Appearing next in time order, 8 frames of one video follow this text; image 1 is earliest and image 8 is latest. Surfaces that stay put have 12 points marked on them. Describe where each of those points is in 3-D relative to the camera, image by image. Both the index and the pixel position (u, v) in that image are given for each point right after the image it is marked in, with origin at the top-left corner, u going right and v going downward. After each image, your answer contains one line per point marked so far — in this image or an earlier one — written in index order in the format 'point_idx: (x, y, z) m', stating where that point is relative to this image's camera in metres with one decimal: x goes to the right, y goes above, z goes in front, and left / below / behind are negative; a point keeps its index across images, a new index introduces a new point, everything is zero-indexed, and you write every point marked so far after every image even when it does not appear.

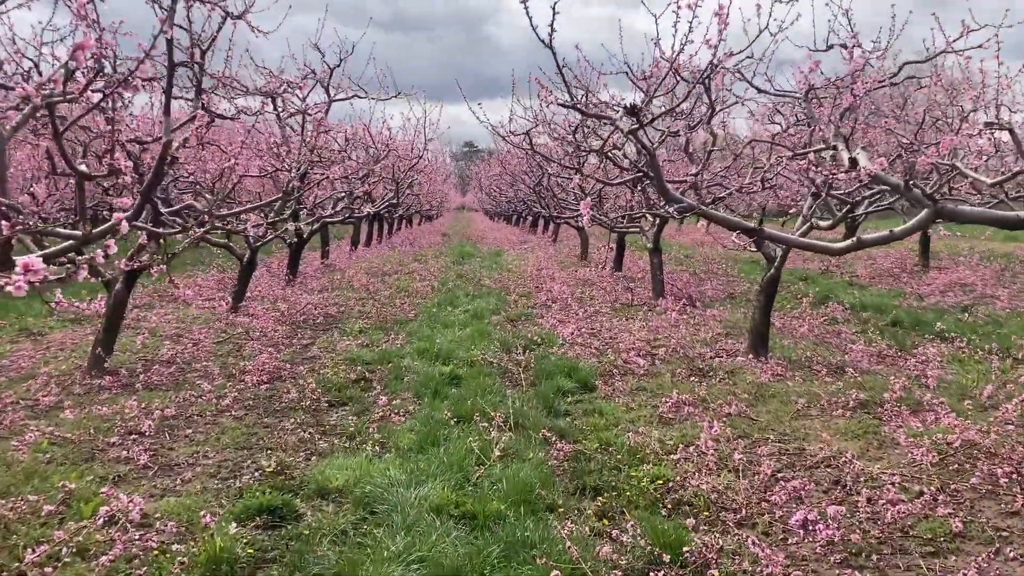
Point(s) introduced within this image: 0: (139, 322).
0: (-4.4, -0.4, +10.4) m
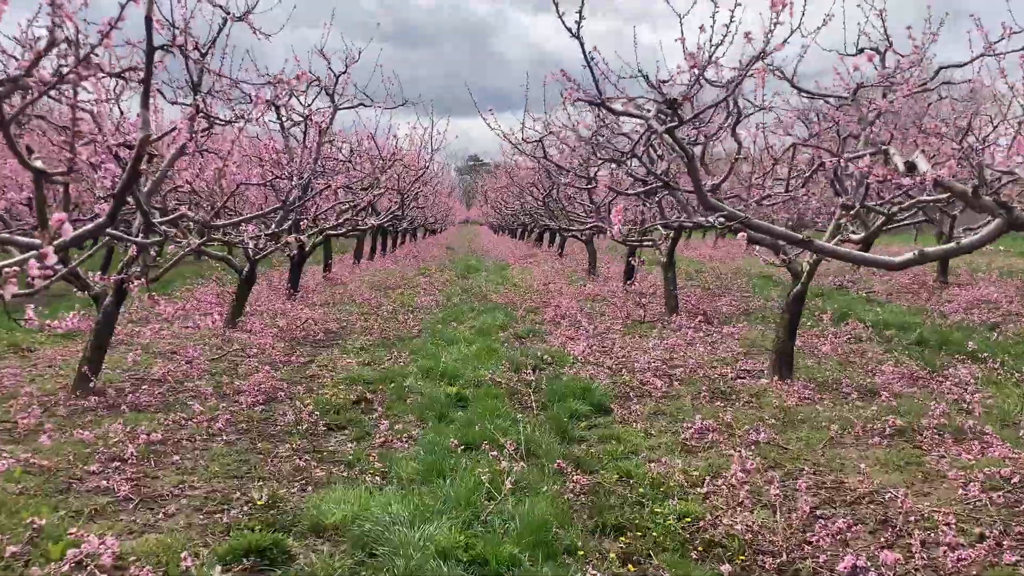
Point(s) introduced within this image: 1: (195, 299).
0: (-4.3, -0.6, +10.0) m
1: (-4.6, -0.2, +13.0) m
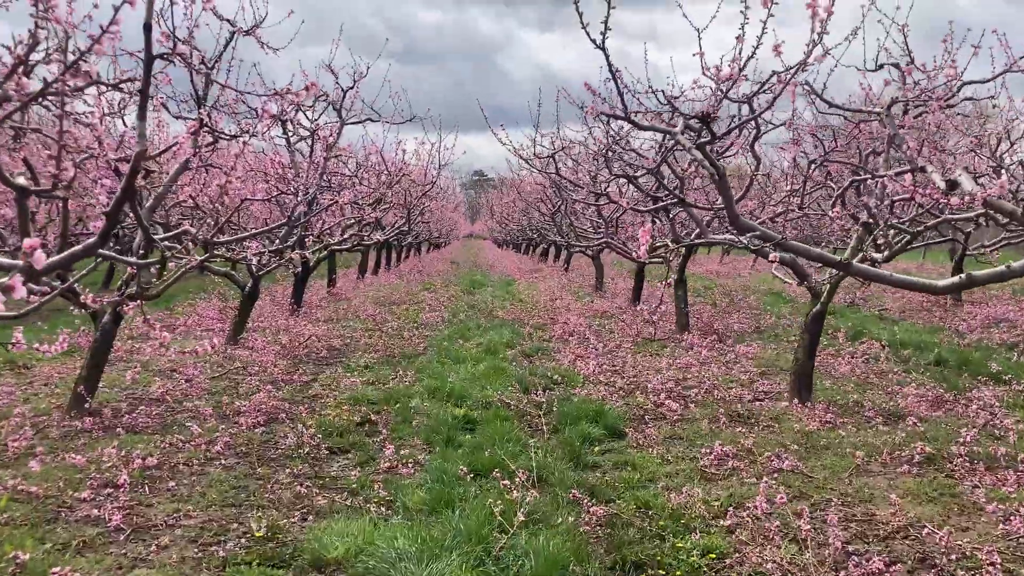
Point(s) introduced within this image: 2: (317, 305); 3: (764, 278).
0: (-4.2, -0.7, +9.8) m
1: (-4.5, -0.4, +12.8) m
2: (-3.1, -0.3, +14.0) m
3: (+5.1, +0.2, +18.1) m
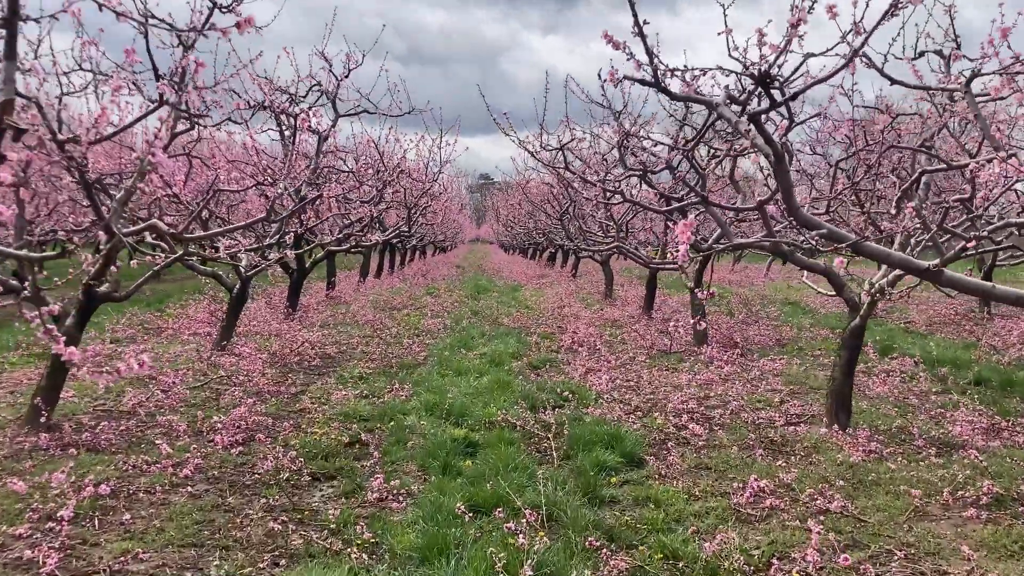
0: (-4.1, -0.8, +9.2) m
1: (-4.5, -0.4, +12.2) m
2: (-3.0, -0.3, +13.3) m
3: (+5.2, 0.0, +17.4) m
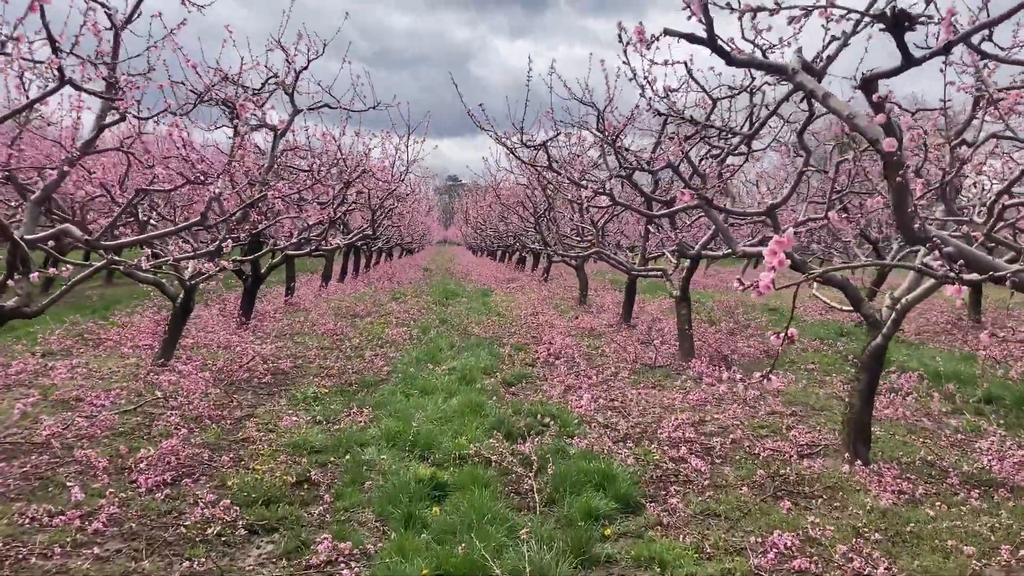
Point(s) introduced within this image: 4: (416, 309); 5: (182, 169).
0: (-4.4, -0.8, +8.2) m
1: (-4.8, -0.5, +11.2) m
2: (-3.4, -0.4, +12.4) m
3: (+4.7, -0.1, +16.8) m
4: (-1.5, -0.3, +13.9) m
5: (-3.0, +1.1, +8.2) m
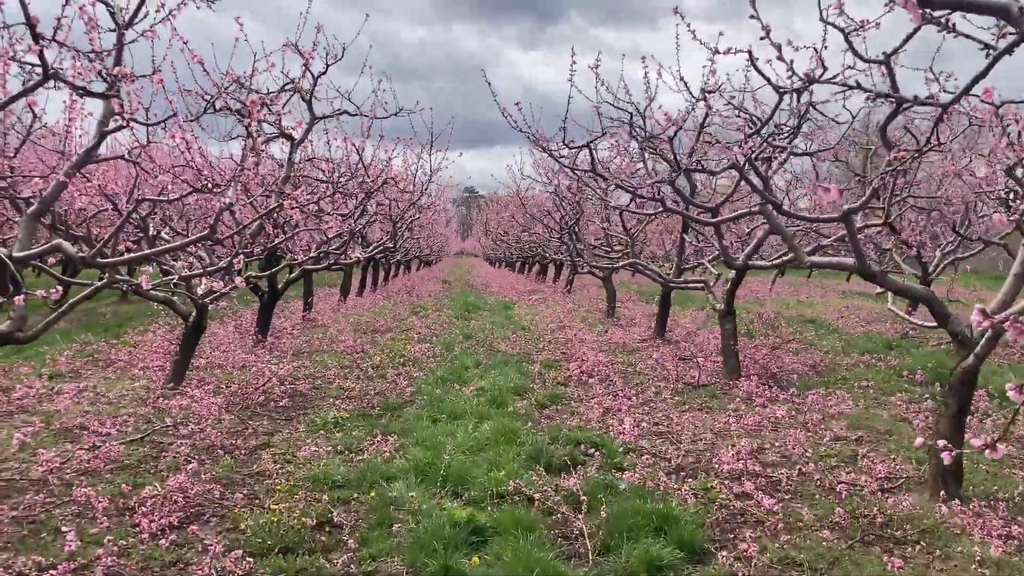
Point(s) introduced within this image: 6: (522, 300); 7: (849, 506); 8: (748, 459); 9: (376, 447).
0: (-4.1, -1.0, +7.7) m
1: (-4.5, -0.7, +10.7) m
2: (-3.0, -0.6, +11.9) m
3: (+5.1, -0.3, +16.1) m
4: (-1.1, -0.5, +13.4) m
5: (-2.8, +1.0, +7.7) m
6: (+0.2, -0.3, +18.9) m
7: (+1.8, -1.1, +4.7) m
8: (+1.5, -1.1, +5.7) m
9: (-1.0, -1.1, +6.2) m
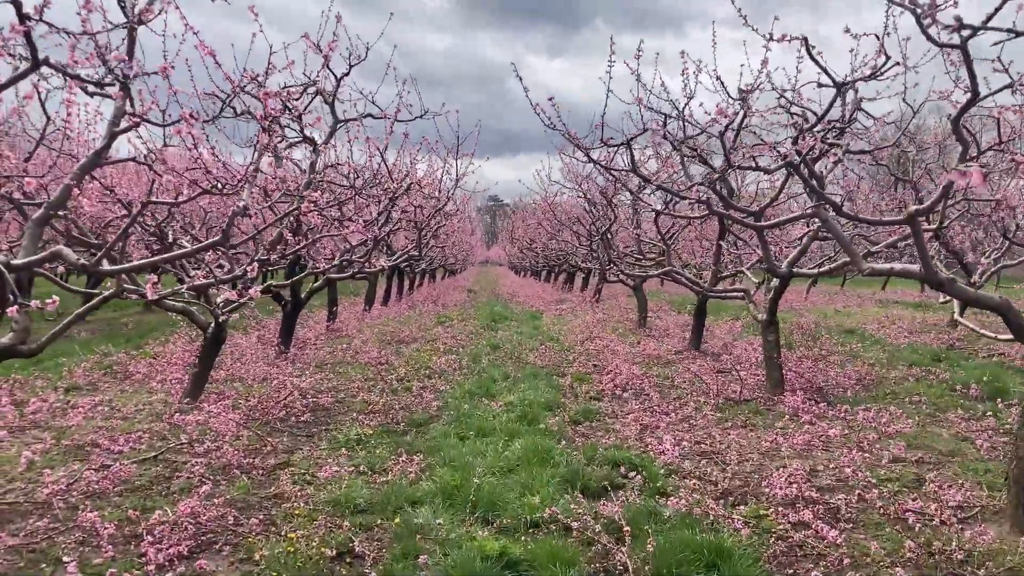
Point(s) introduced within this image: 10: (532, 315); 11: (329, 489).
0: (-3.8, -1.1, +7.4) m
1: (-4.1, -0.8, +10.4) m
2: (-2.6, -0.7, +11.6) m
3: (+5.6, -0.4, +15.6) m
4: (-0.7, -0.7, +13.0) m
5: (-2.5, +0.9, +7.4) m
6: (+0.8, -0.5, +18.5) m
7: (+2.0, -1.2, +4.3) m
8: (+1.7, -1.1, +5.3) m
9: (-0.7, -1.2, +5.9) m
10: (+0.4, -0.5, +17.0) m
11: (-1.1, -1.2, +5.5) m
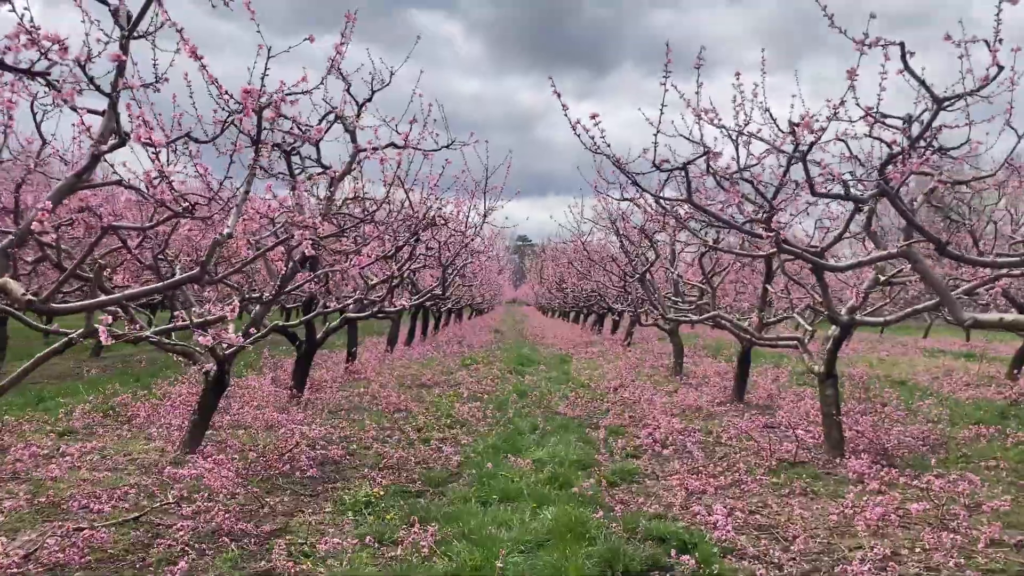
0: (-3.6, -1.4, +6.7) m
1: (-3.8, -1.3, +9.8) m
2: (-2.3, -1.2, +10.9) m
3: (+6.1, -1.2, +14.6) m
4: (-0.3, -1.3, +12.3) m
5: (-2.2, +0.6, +6.8) m
6: (+1.3, -1.3, +17.7) m
7: (+2.1, -1.4, +3.4) m
8: (+1.9, -1.4, +4.4) m
9: (-0.6, -1.4, +5.1) m
10: (+0.9, -1.3, +16.2) m
11: (-1.0, -1.5, +4.7) m
